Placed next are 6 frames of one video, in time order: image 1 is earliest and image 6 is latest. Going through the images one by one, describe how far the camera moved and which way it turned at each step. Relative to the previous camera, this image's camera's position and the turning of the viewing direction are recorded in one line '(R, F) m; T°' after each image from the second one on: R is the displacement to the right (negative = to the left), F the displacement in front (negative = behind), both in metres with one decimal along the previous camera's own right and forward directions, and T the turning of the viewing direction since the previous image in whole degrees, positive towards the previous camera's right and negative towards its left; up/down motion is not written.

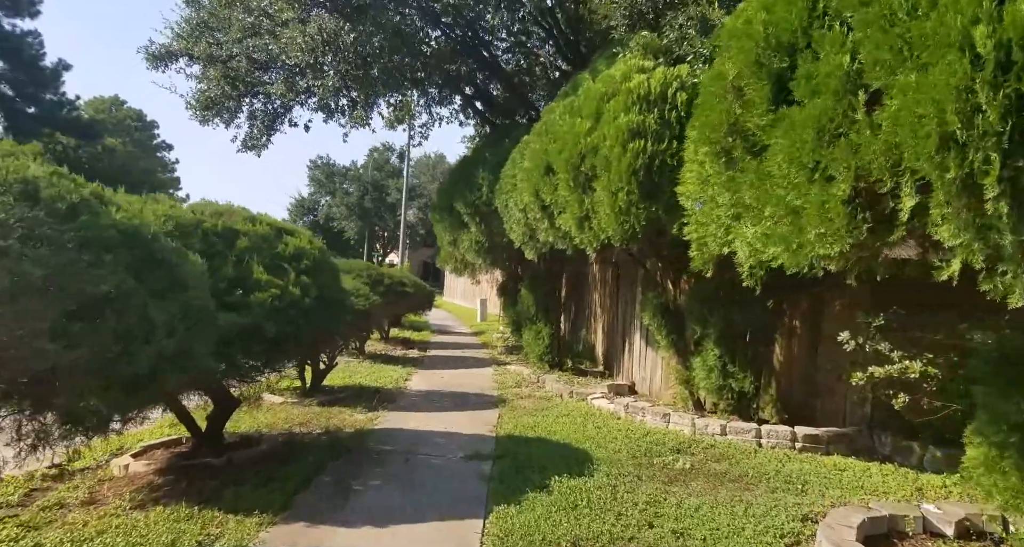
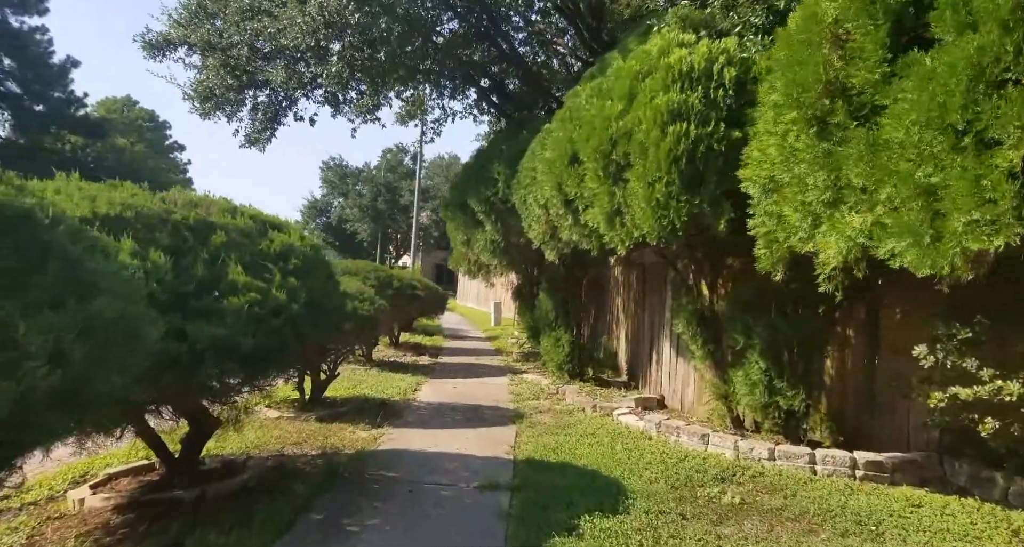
(-0.1, +0.8) m; -1°
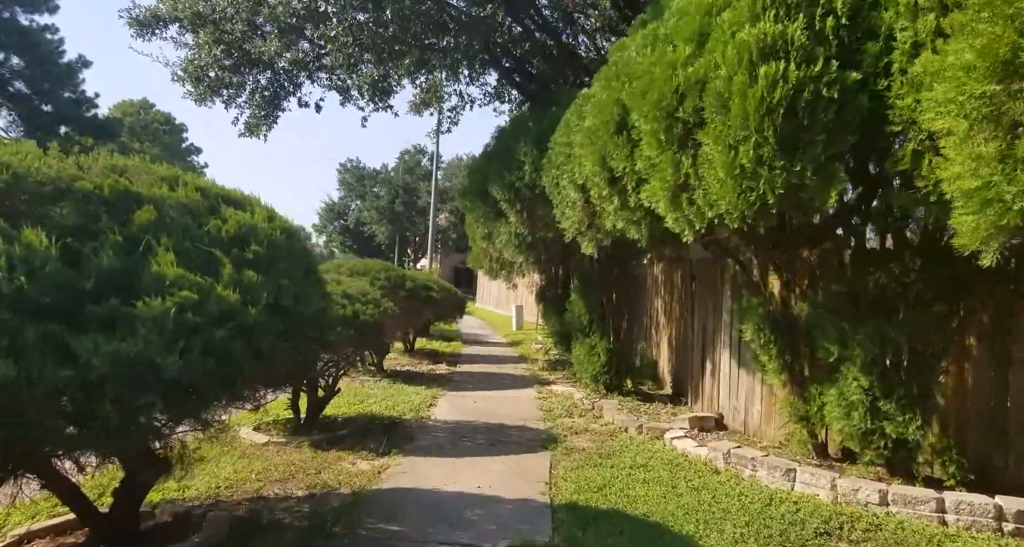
(-0.1, +1.4) m; -2°
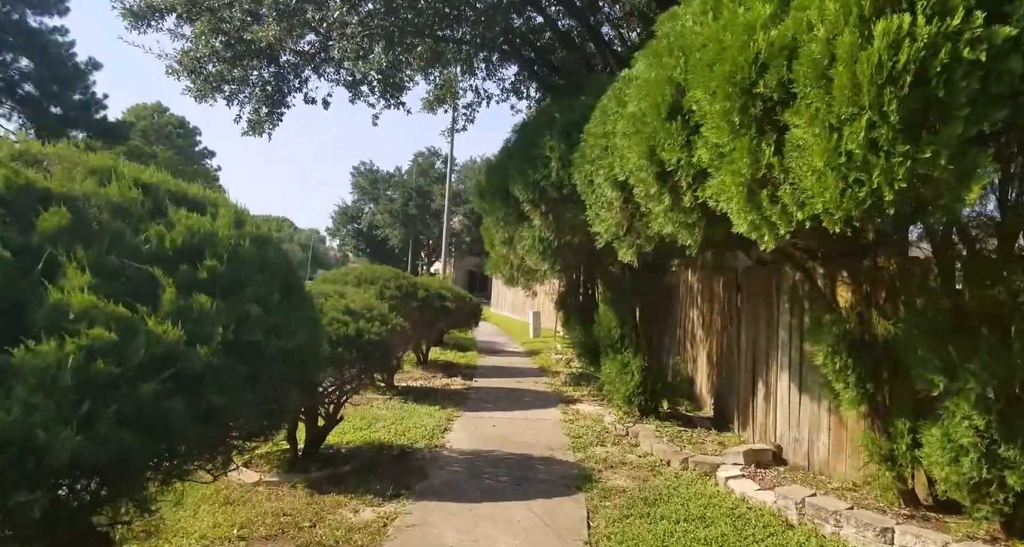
(-0.1, +0.9) m; -1°
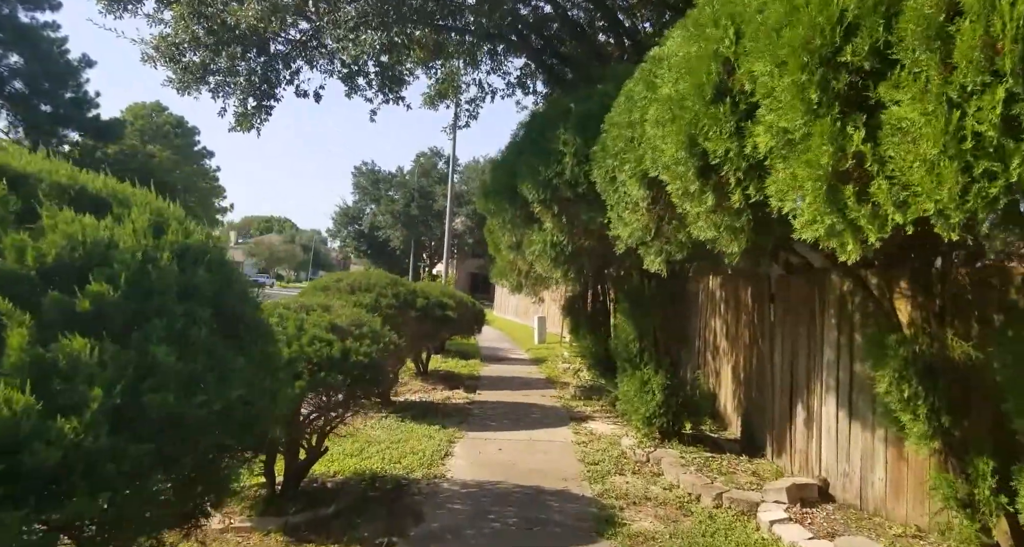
(-0.1, +0.8) m; 0°
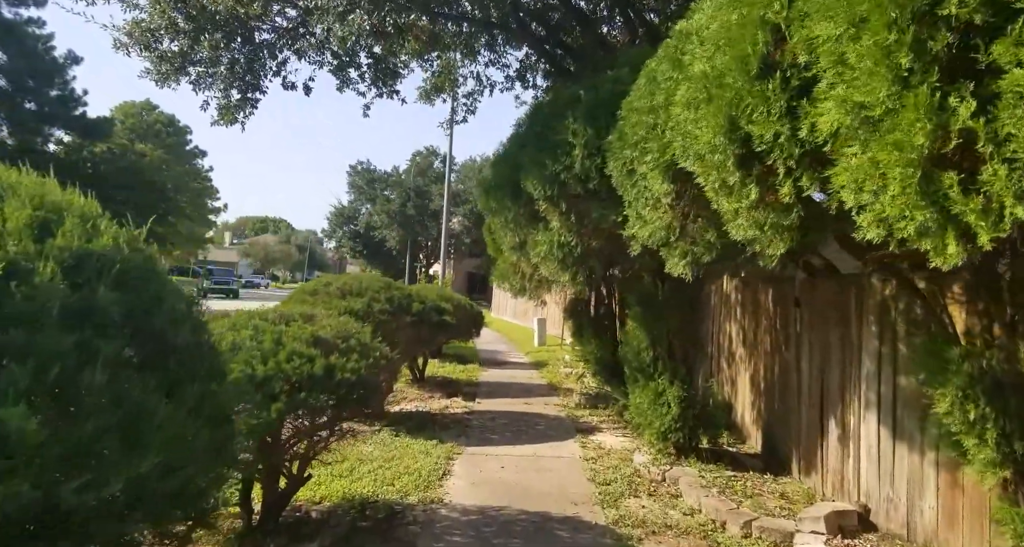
(-0.1, +0.6) m; 0°
